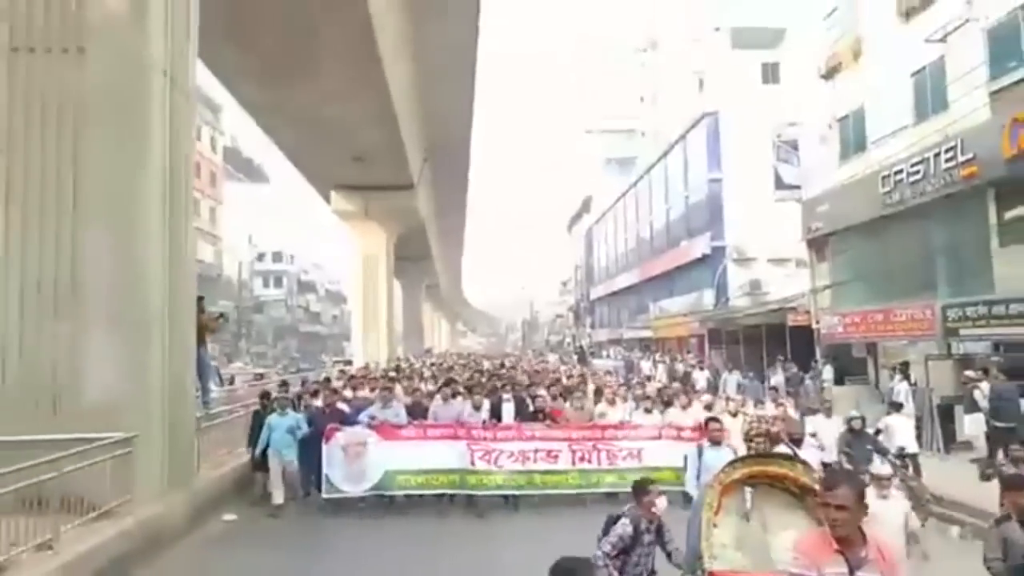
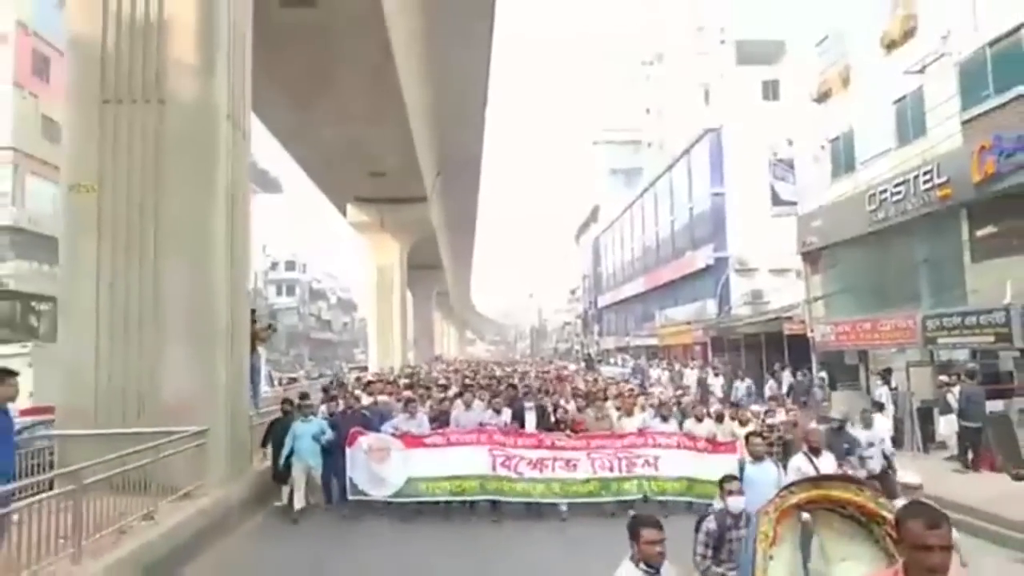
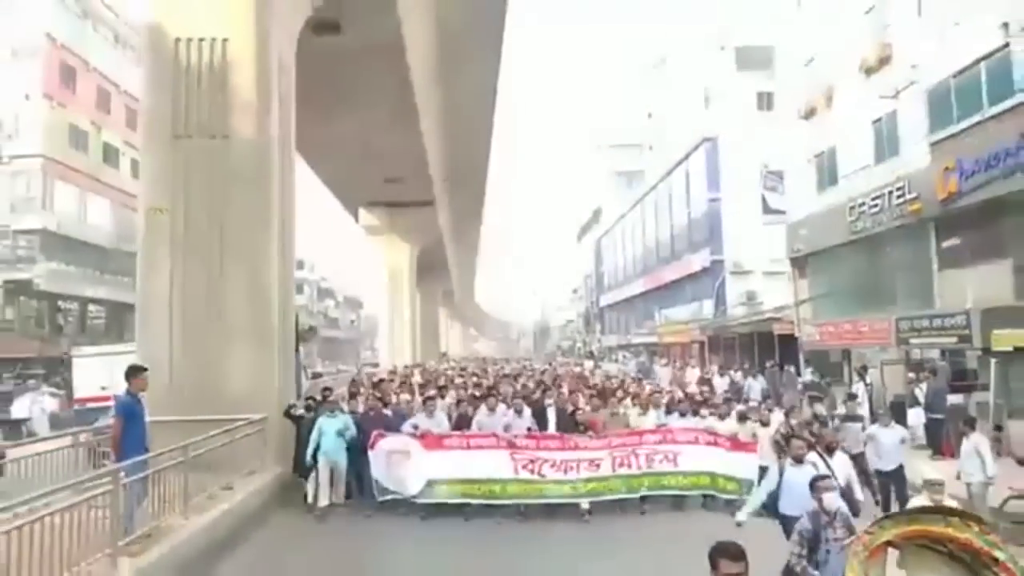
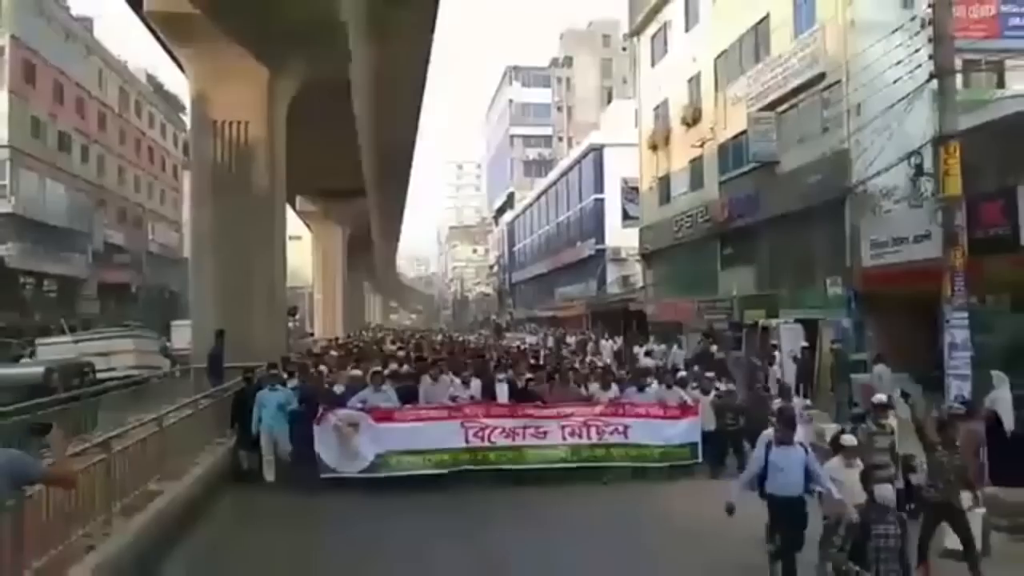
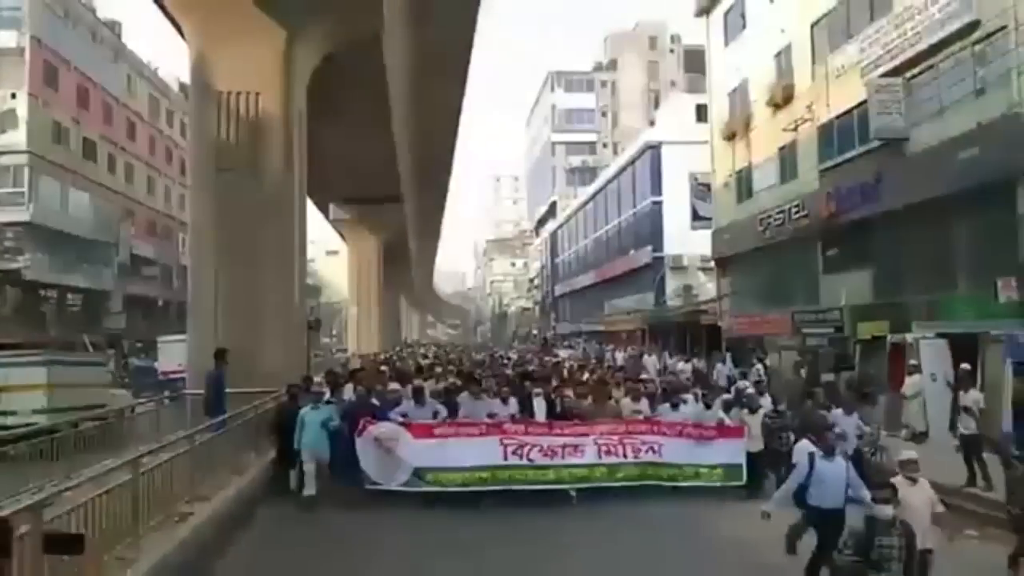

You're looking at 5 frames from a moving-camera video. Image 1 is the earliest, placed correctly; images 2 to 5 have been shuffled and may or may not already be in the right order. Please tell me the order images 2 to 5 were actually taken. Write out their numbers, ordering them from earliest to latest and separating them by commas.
2, 3, 5, 4
